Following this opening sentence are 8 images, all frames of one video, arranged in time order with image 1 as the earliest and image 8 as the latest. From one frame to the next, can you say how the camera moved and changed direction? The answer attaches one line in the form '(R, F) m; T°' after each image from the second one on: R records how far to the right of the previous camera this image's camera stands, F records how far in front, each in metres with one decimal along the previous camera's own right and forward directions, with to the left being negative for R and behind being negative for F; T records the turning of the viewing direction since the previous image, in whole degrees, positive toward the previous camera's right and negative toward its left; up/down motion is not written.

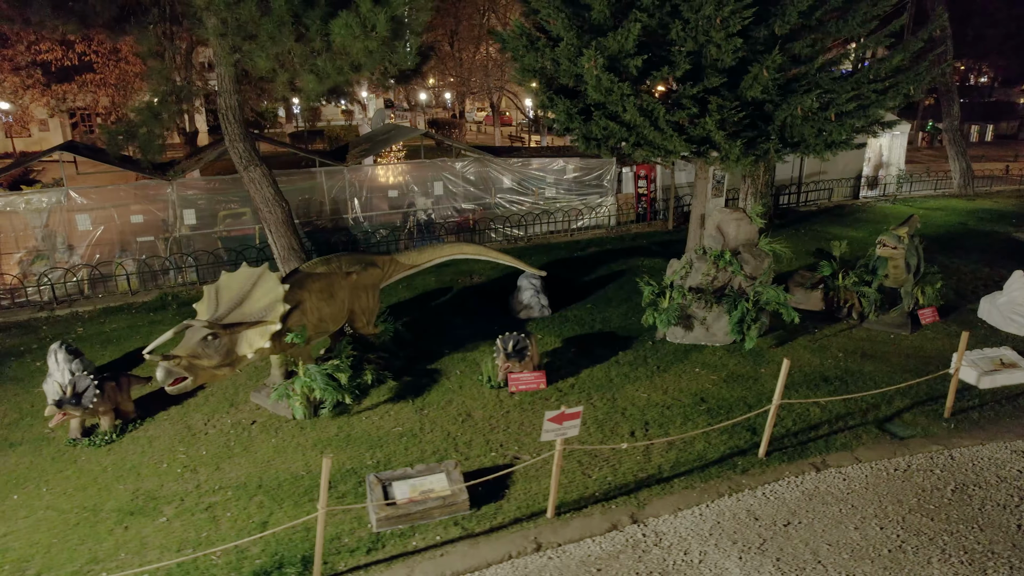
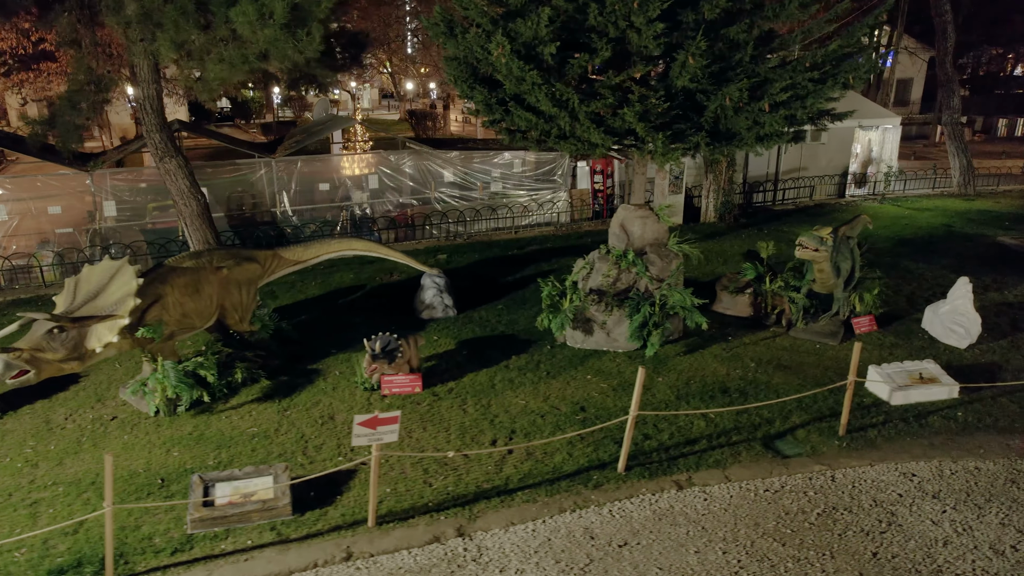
(+1.9, +0.3) m; -4°
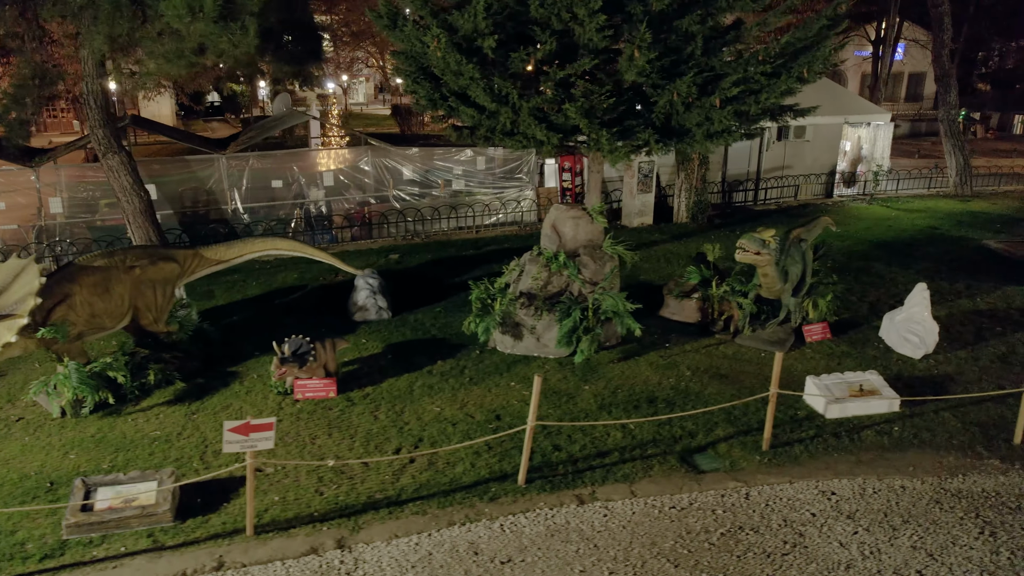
(+1.2, +0.2) m; -2°
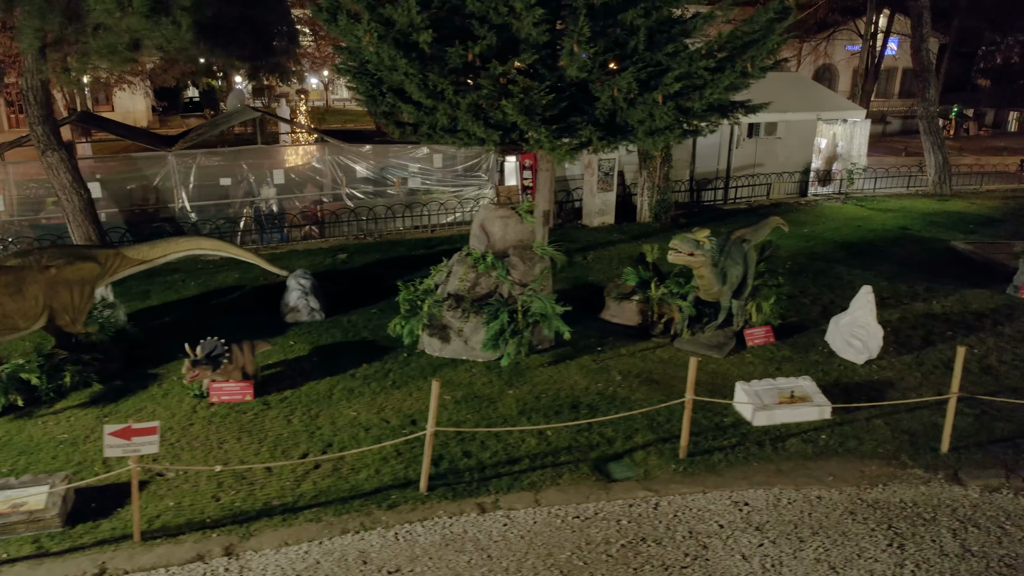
(+1.0, +0.2) m; -1°
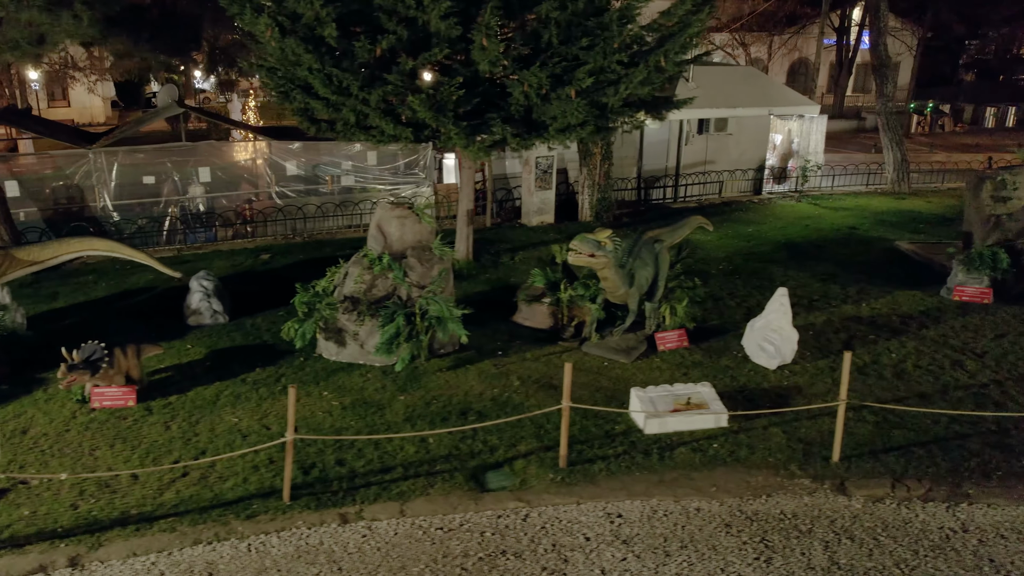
(+1.3, +0.2) m; -1°
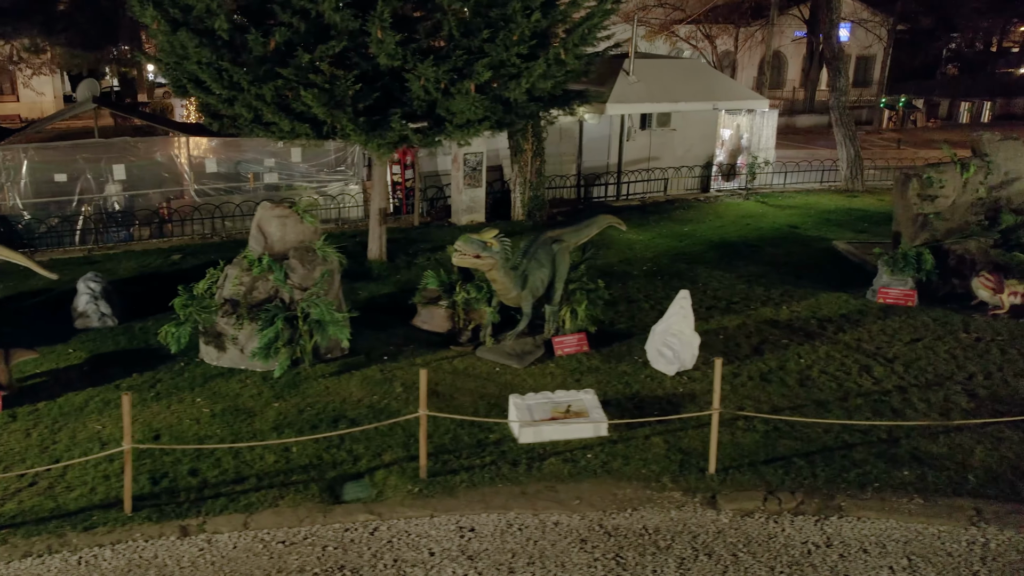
(+1.4, +0.2) m; -1°
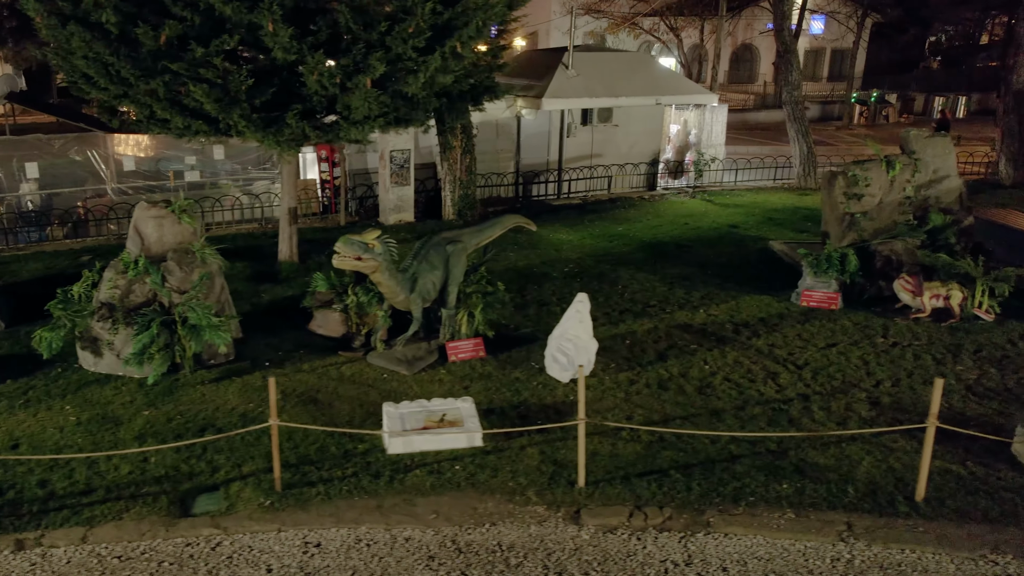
(+1.4, +0.3) m; -1°
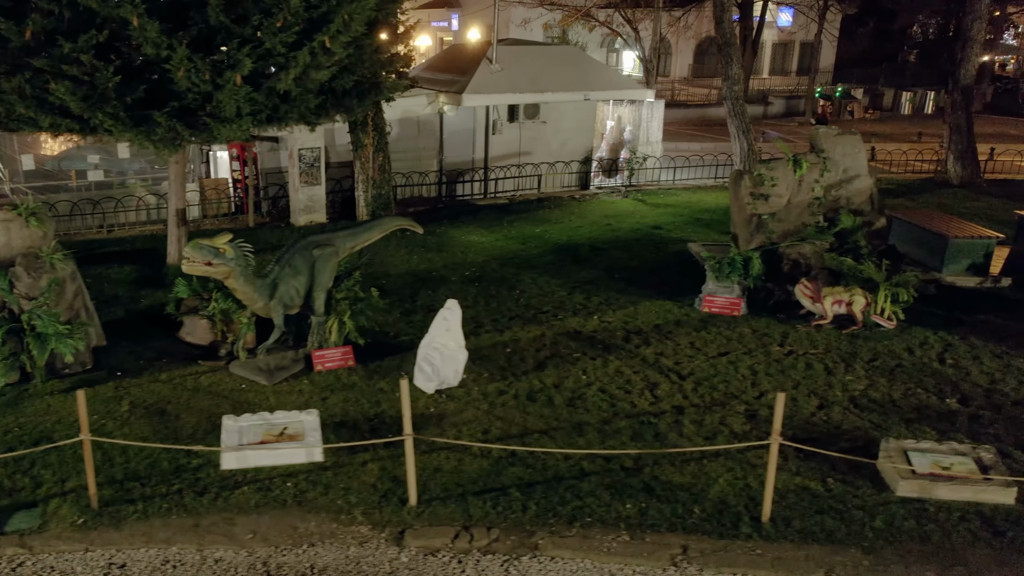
(+1.6, +0.3) m; -1°
